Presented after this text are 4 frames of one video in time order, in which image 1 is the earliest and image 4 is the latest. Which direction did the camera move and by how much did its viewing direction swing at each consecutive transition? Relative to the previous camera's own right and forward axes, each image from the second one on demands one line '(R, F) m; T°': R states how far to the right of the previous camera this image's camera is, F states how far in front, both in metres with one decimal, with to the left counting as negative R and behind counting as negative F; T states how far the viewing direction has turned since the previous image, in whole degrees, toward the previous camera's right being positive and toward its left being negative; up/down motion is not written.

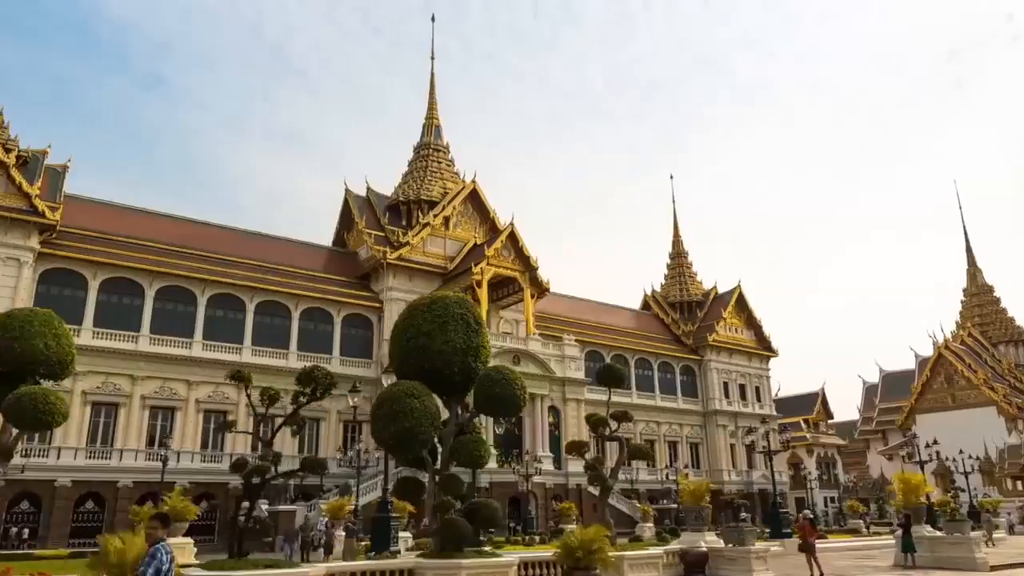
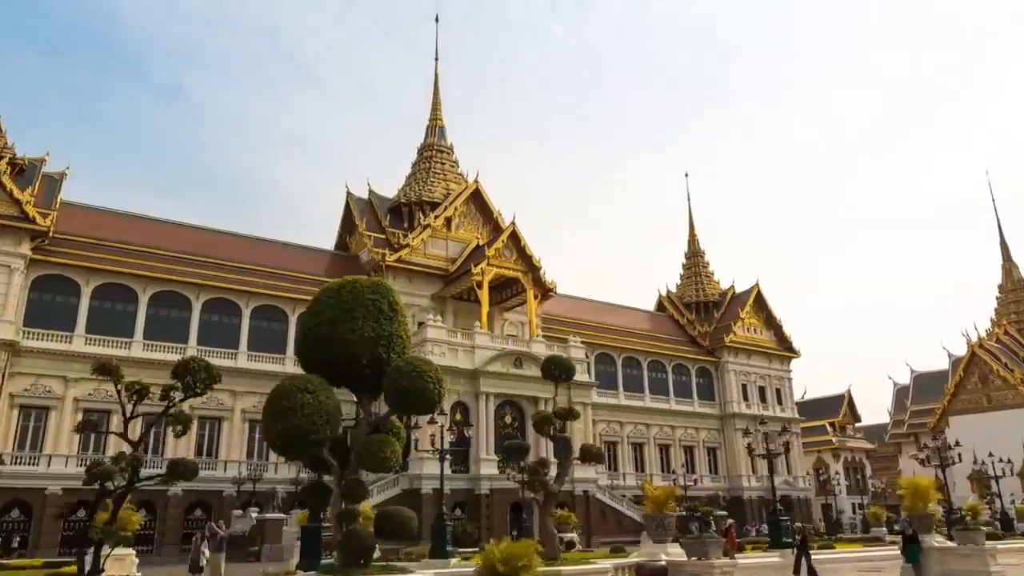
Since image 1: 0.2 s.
(+1.2, +1.0) m; -2°
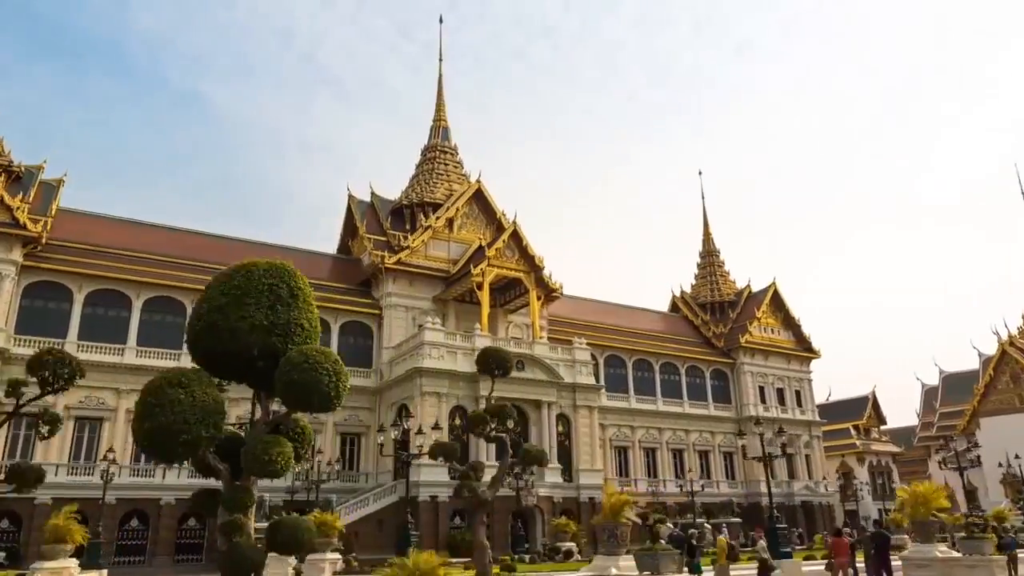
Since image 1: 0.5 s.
(+1.1, +0.9) m; -2°
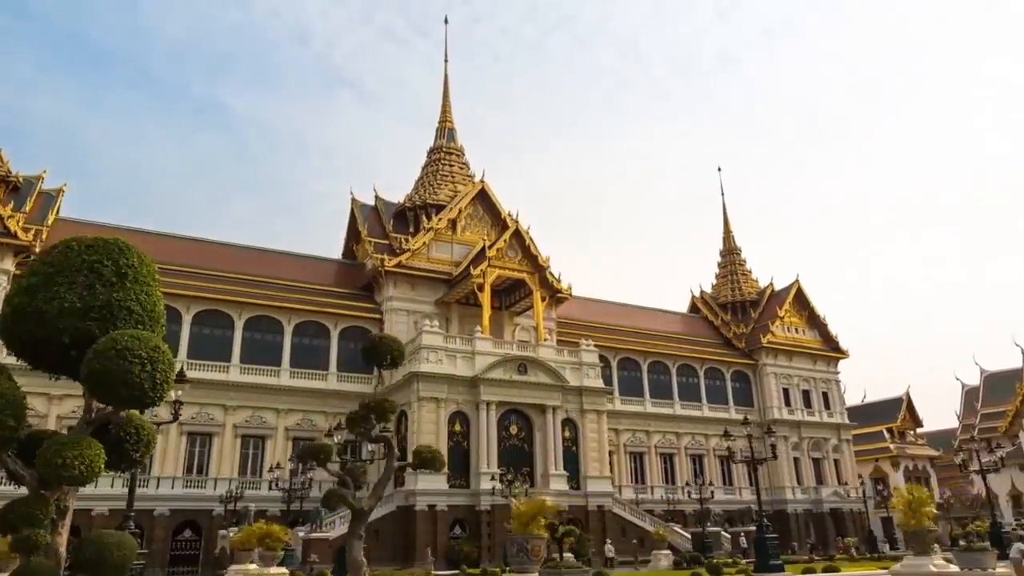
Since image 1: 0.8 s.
(+1.4, +1.1) m; -3°
